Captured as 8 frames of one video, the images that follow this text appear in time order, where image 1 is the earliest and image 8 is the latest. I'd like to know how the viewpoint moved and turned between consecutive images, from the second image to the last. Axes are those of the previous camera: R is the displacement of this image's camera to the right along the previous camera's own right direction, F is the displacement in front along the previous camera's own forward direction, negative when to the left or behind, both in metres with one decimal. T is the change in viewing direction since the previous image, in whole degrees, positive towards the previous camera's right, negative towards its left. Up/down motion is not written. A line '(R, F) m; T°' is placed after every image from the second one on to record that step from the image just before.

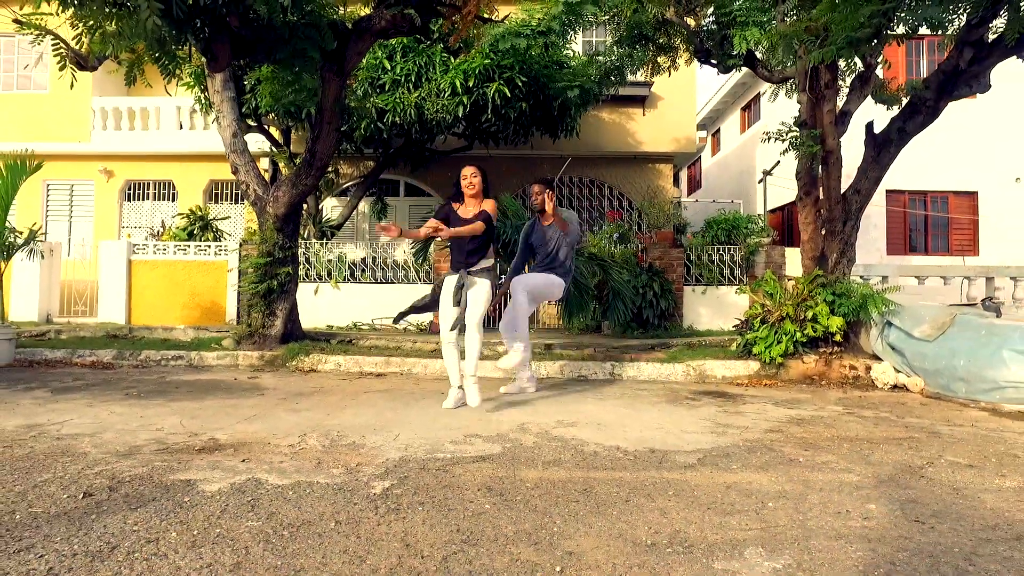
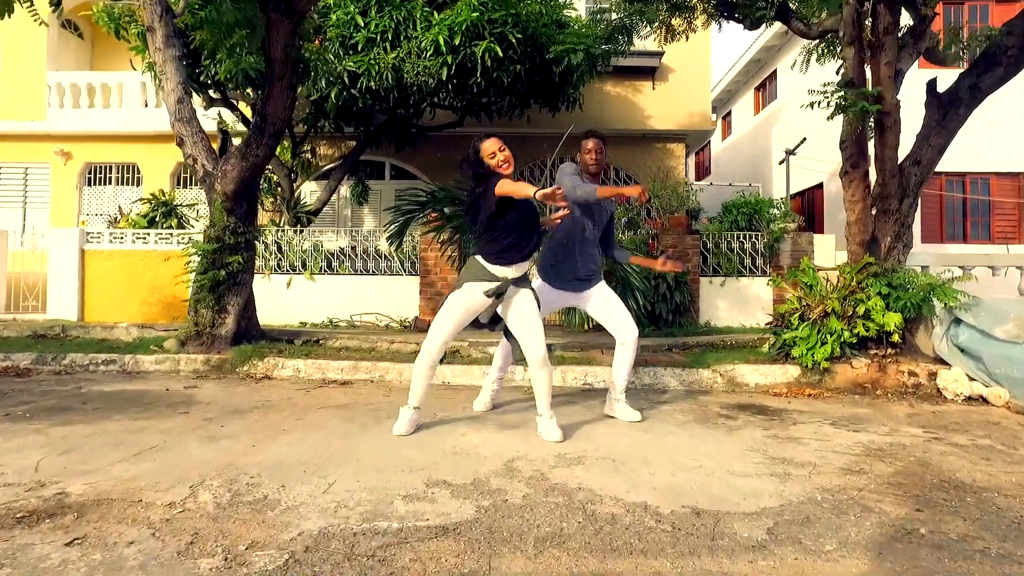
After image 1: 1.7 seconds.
(+0.1, +1.1) m; 0°
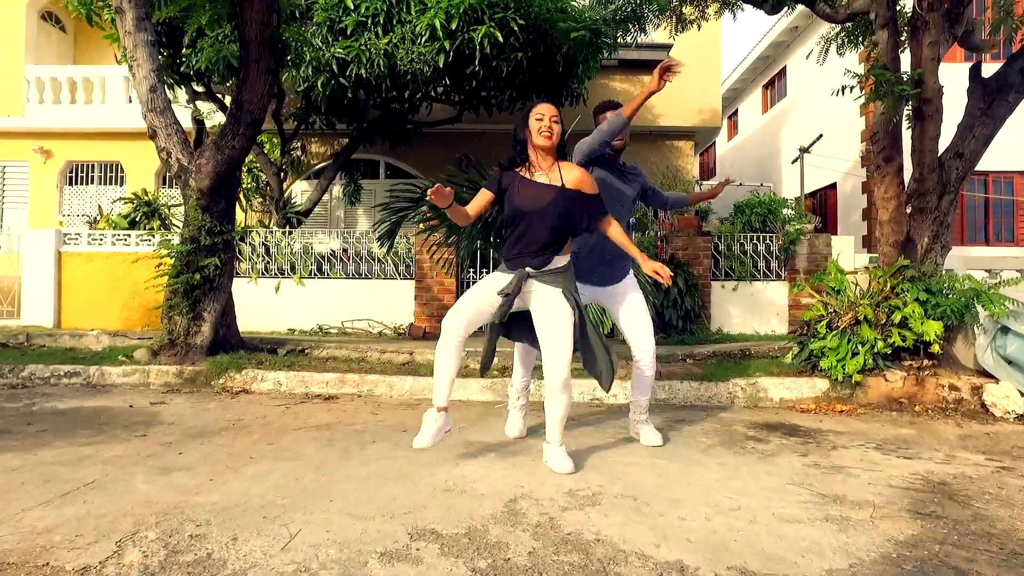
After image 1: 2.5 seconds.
(0.0, +0.5) m; 0°
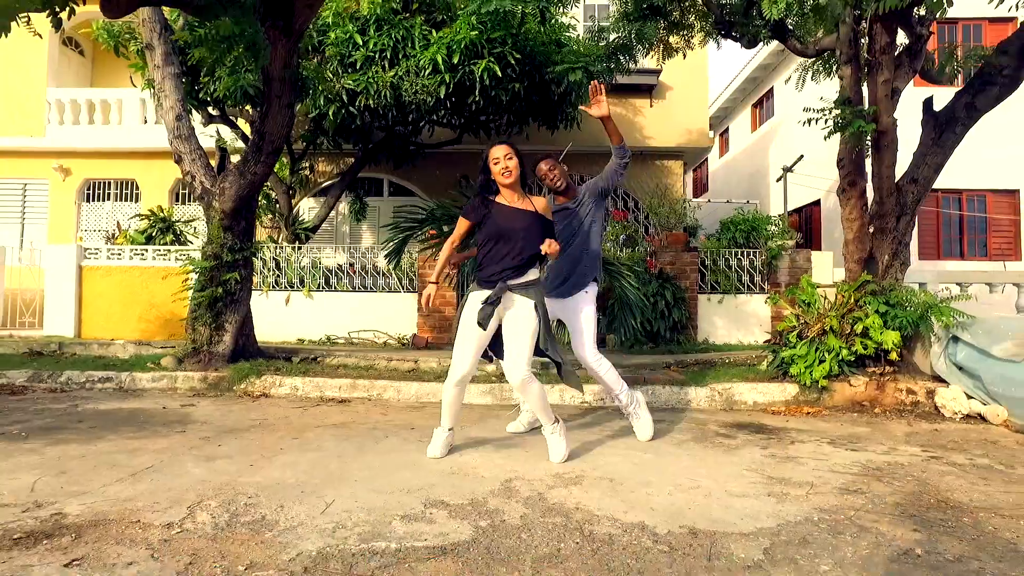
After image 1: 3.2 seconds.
(0.0, -0.5) m; 0°
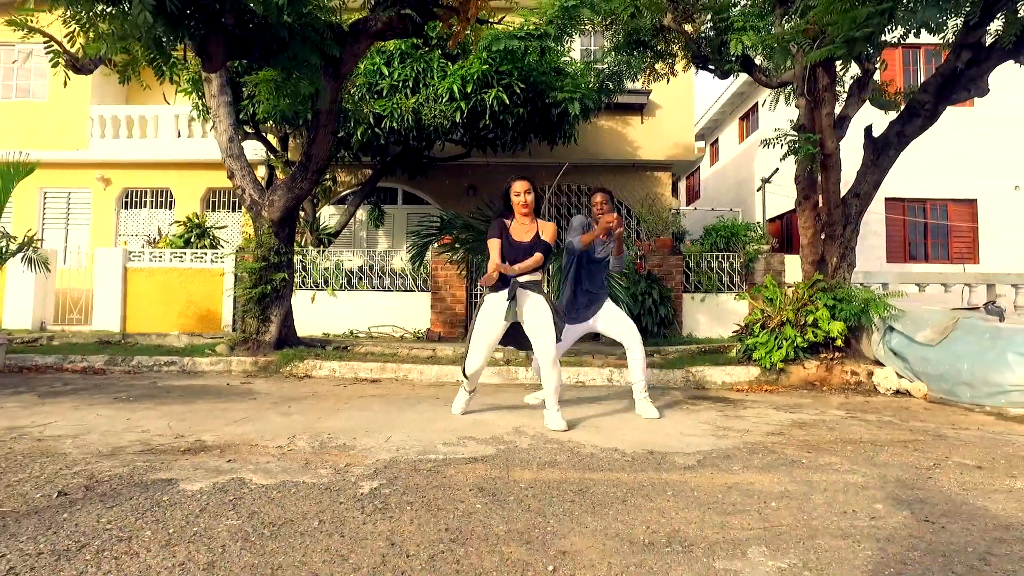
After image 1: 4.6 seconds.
(0.0, -1.0) m; 0°
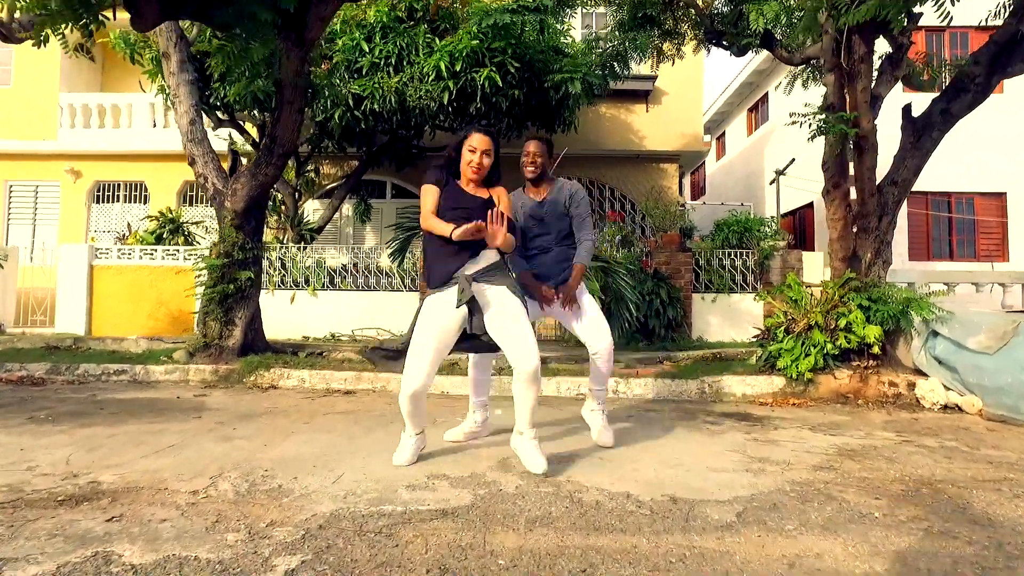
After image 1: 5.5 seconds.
(+0.1, +0.7) m; 0°
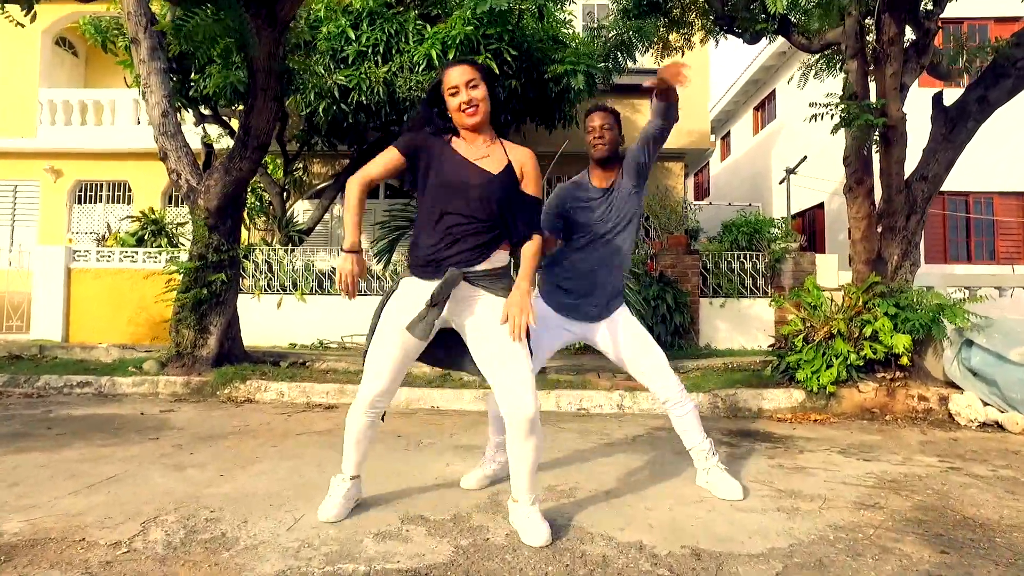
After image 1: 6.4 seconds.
(0.0, +0.5) m; 0°
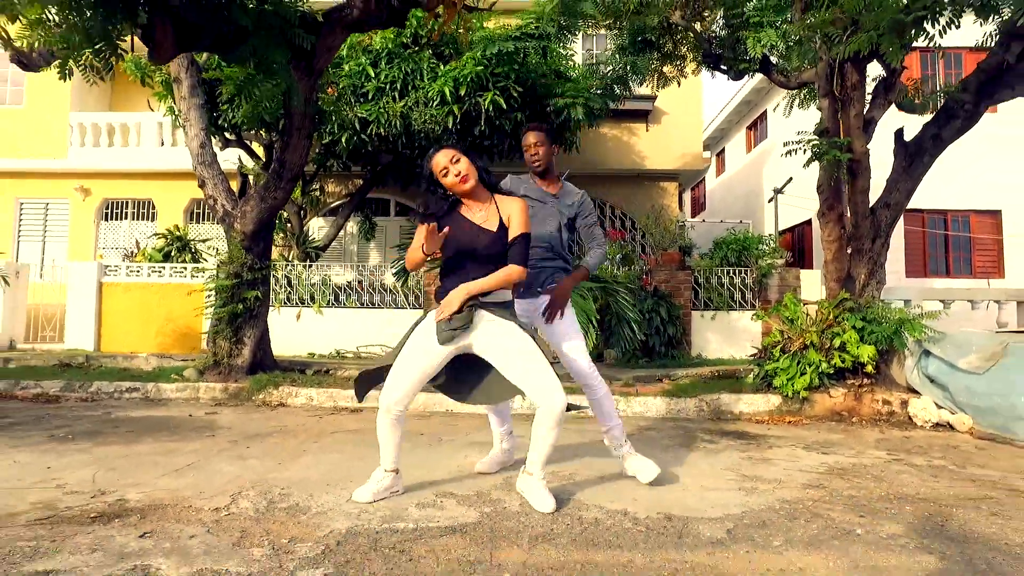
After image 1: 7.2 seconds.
(0.0, -0.6) m; 0°
